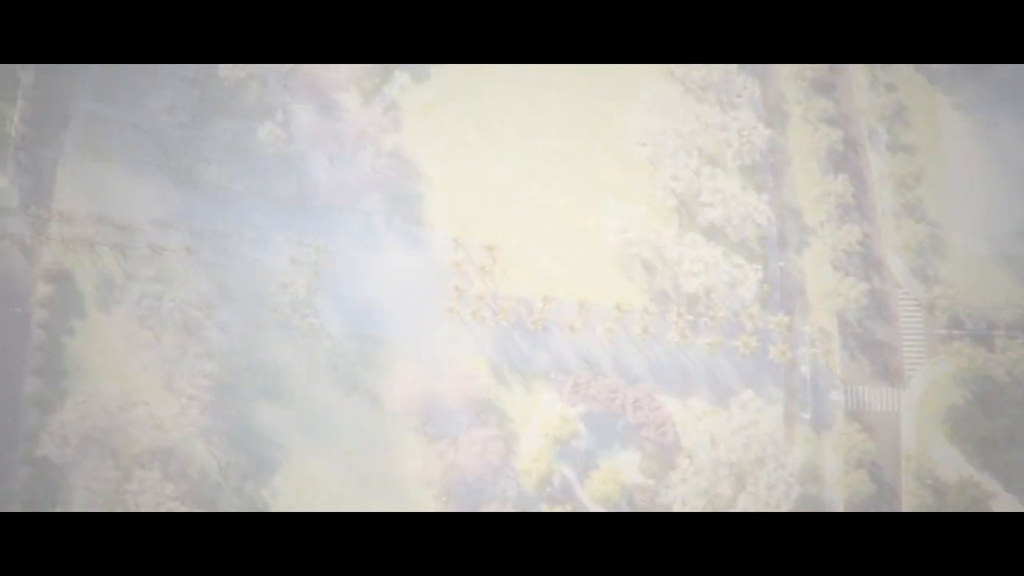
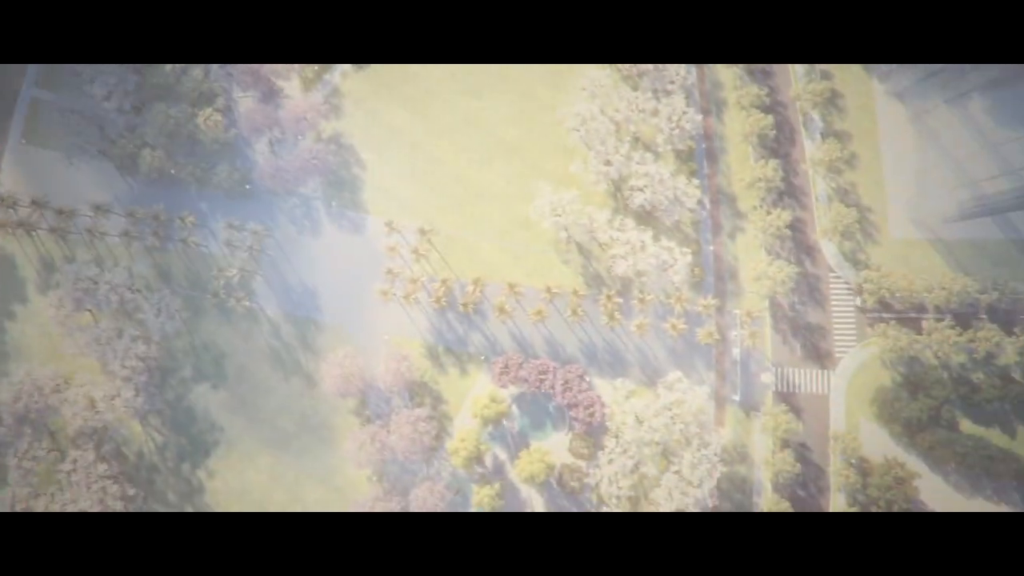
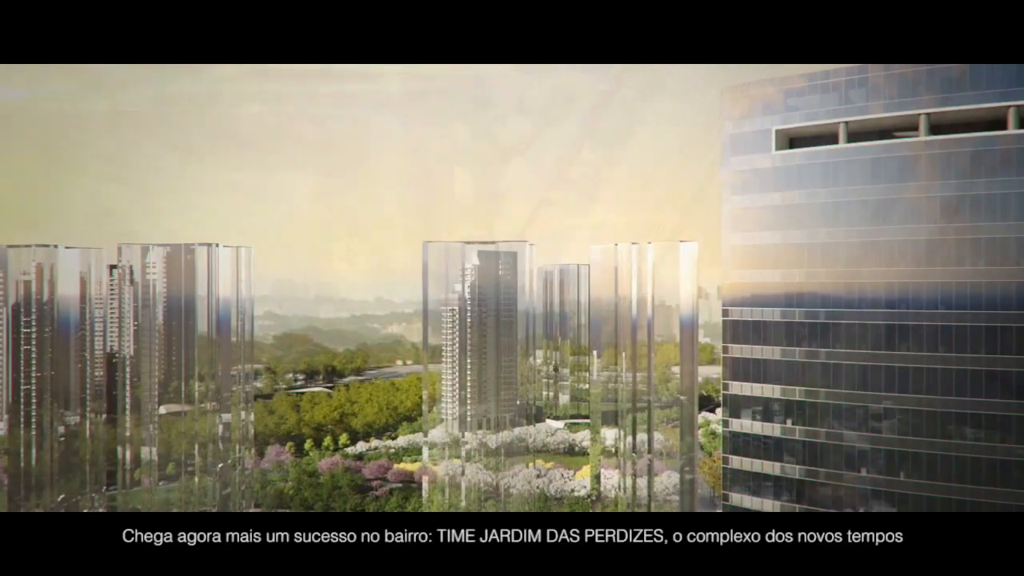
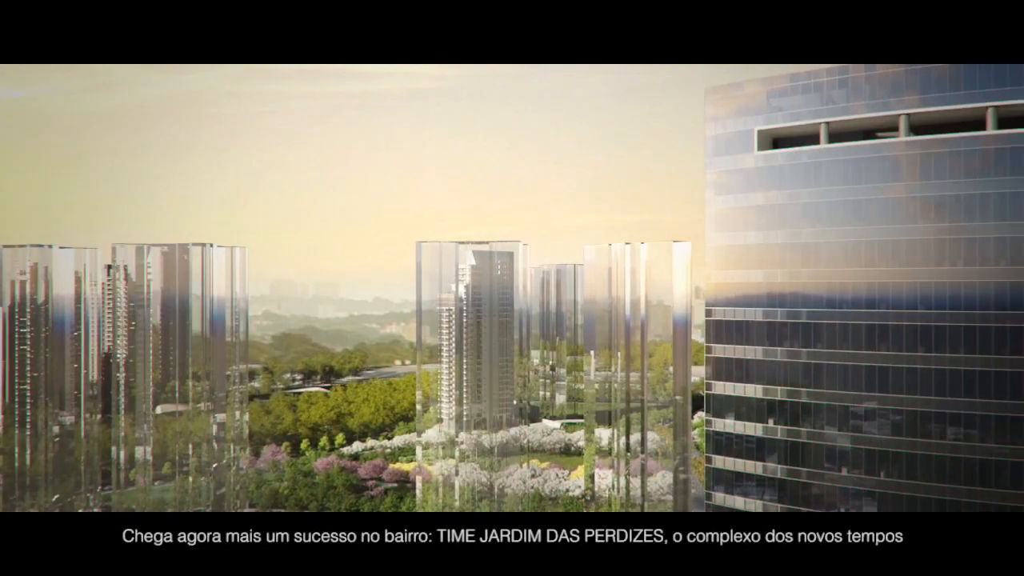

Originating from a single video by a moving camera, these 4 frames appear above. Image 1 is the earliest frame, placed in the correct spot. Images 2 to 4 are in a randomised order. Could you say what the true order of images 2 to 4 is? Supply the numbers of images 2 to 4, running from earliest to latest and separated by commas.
2, 3, 4
